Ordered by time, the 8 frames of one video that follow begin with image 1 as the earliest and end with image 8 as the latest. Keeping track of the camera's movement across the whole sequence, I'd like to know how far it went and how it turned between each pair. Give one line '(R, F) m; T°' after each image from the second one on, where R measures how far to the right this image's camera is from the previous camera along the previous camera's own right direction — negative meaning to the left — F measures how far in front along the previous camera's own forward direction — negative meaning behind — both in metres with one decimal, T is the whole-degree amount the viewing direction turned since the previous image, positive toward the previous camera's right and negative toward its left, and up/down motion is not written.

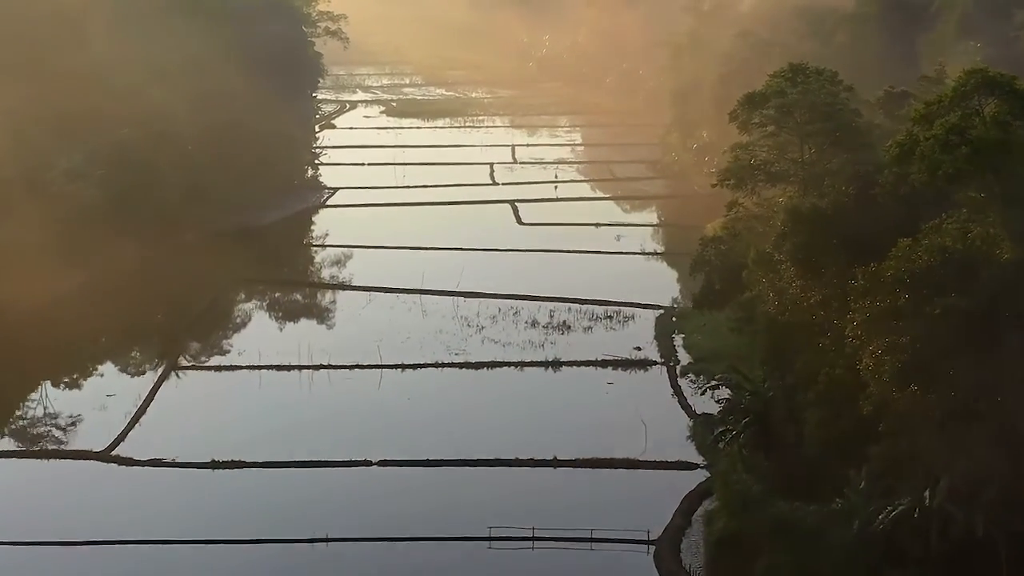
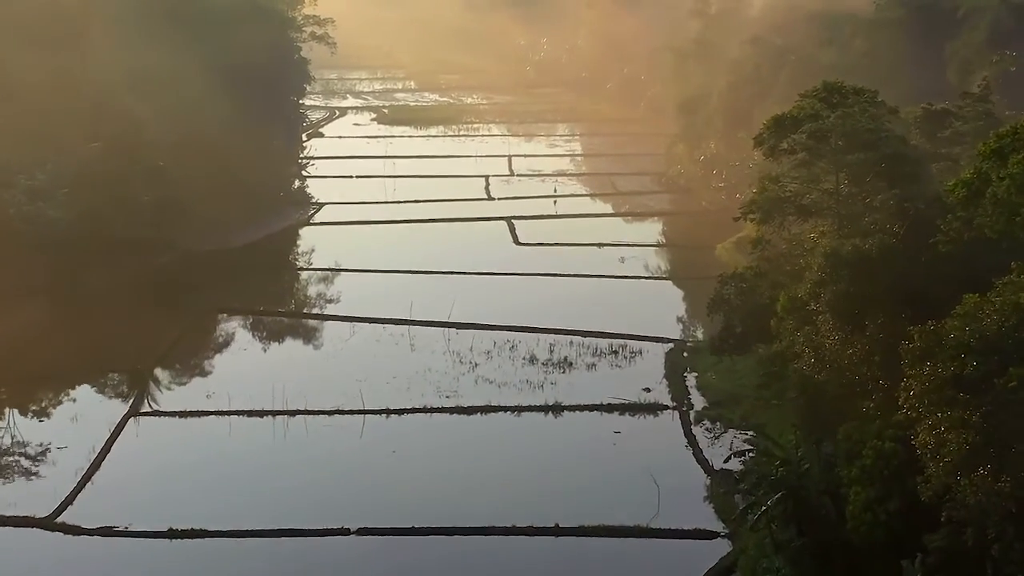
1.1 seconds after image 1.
(0.0, +1.5) m; 0°
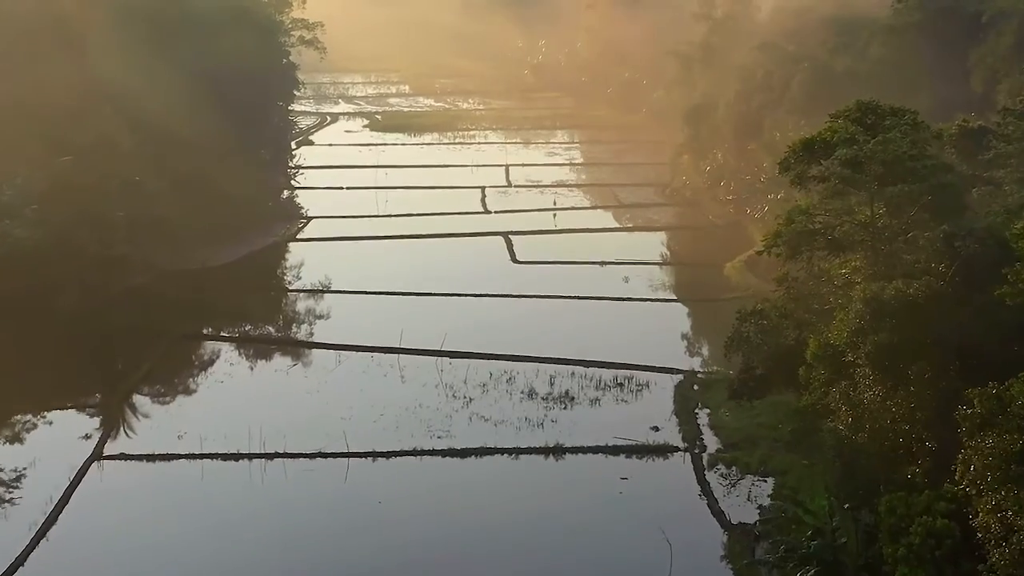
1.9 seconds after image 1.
(0.0, +1.2) m; 0°
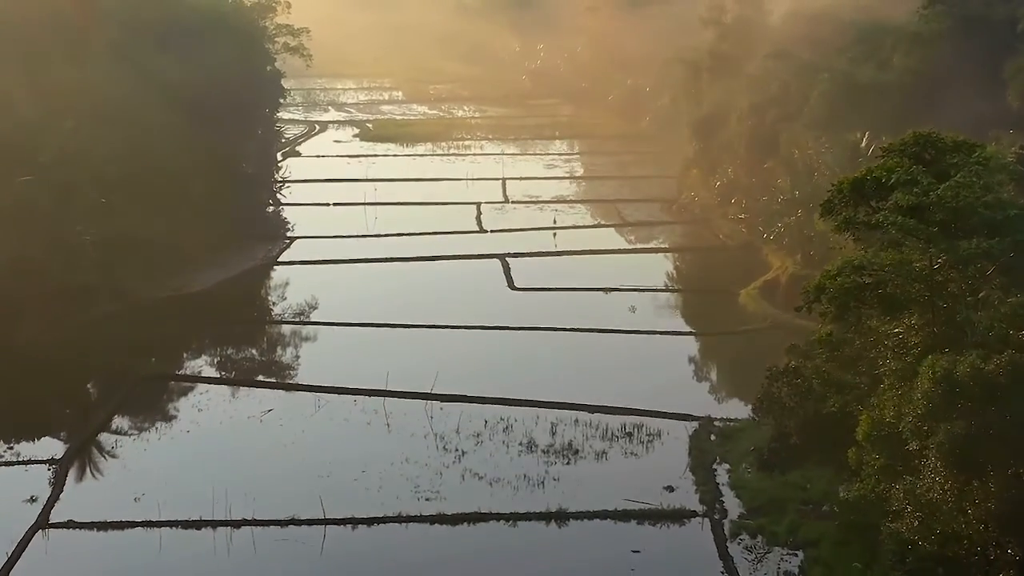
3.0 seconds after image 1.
(0.0, +1.5) m; 0°
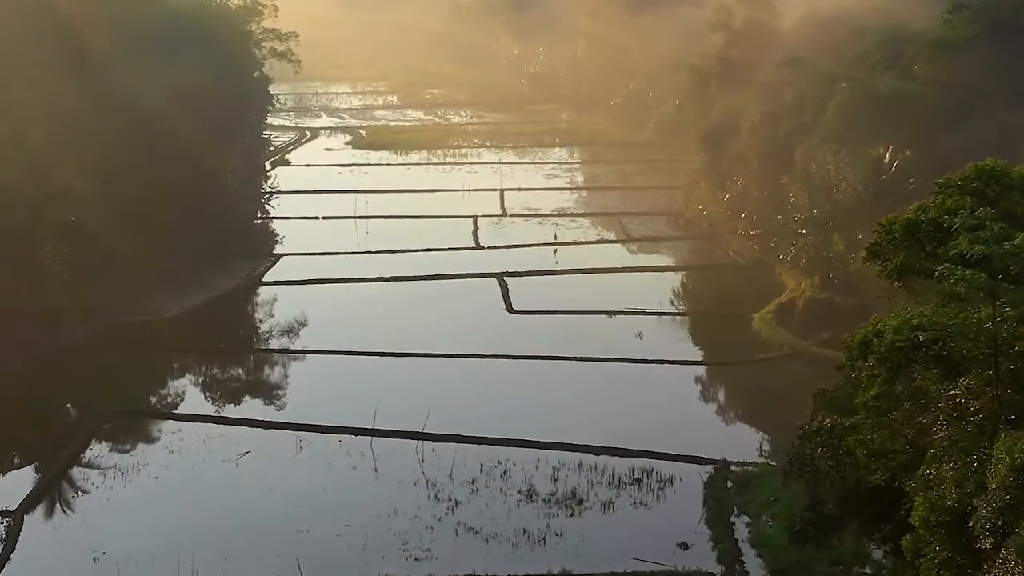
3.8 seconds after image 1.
(0.0, +1.2) m; 0°
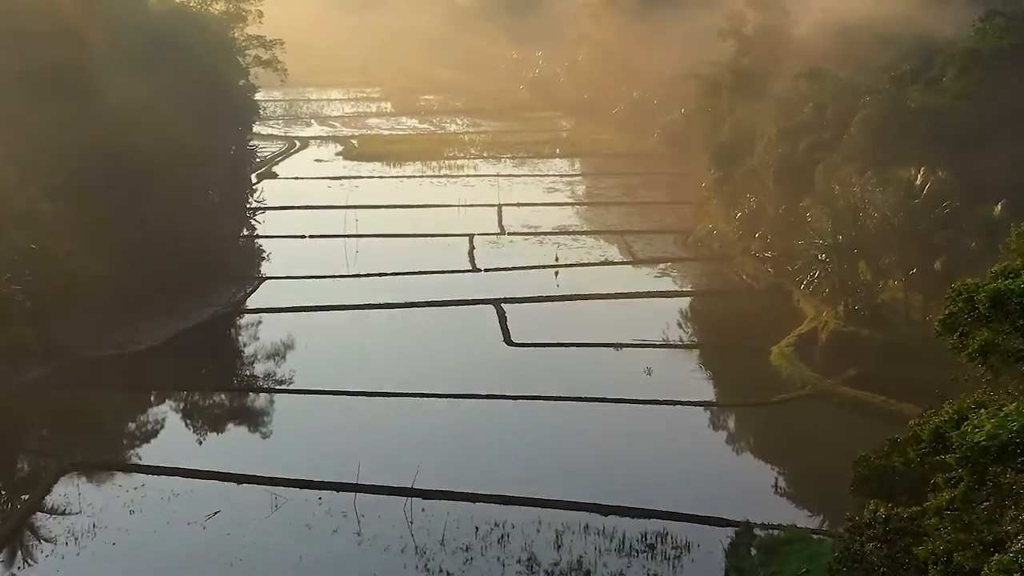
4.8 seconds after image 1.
(0.0, +1.3) m; 0°
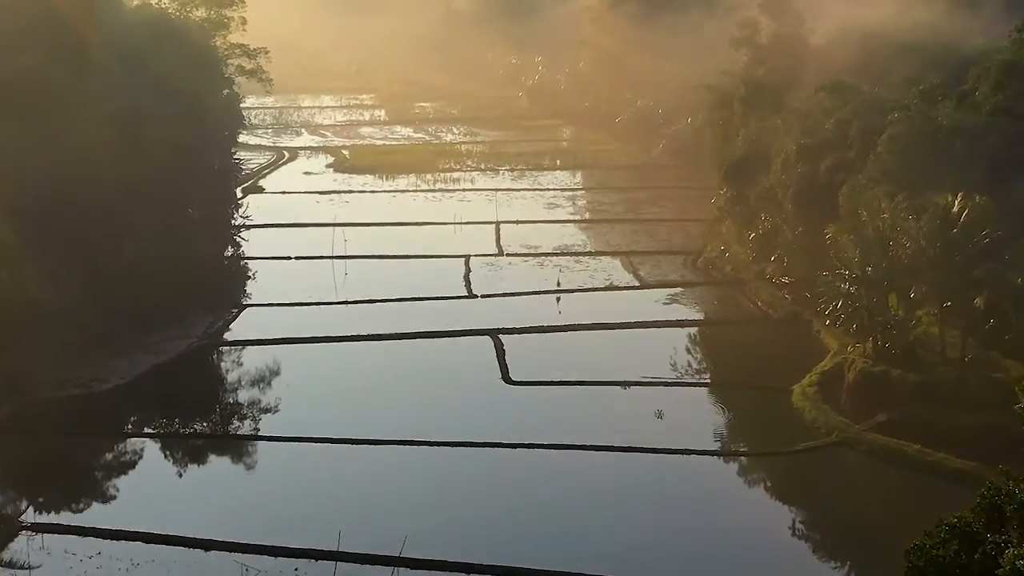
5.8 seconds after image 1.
(0.0, +1.3) m; 0°
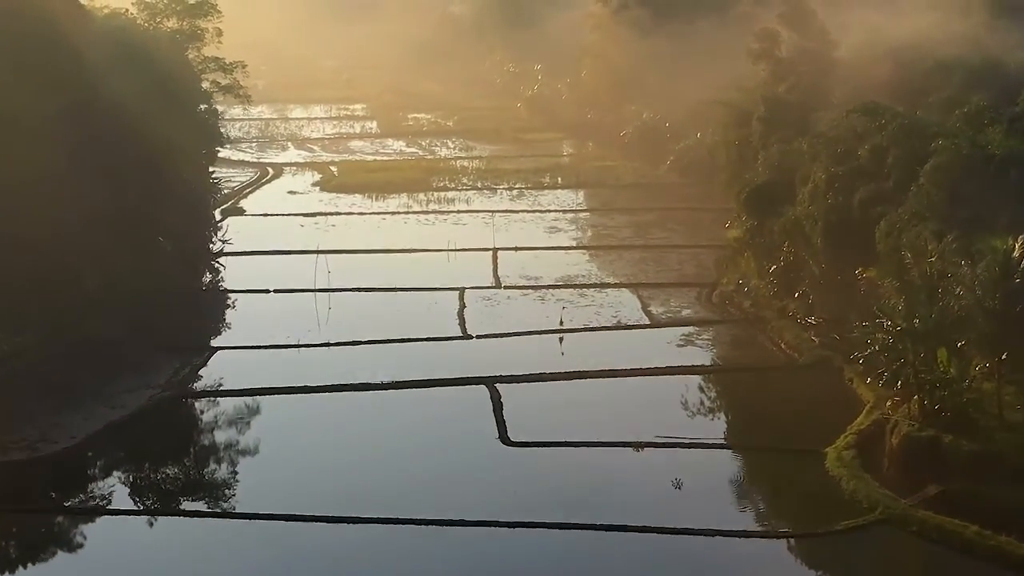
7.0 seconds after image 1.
(0.0, +1.7) m; 0°
